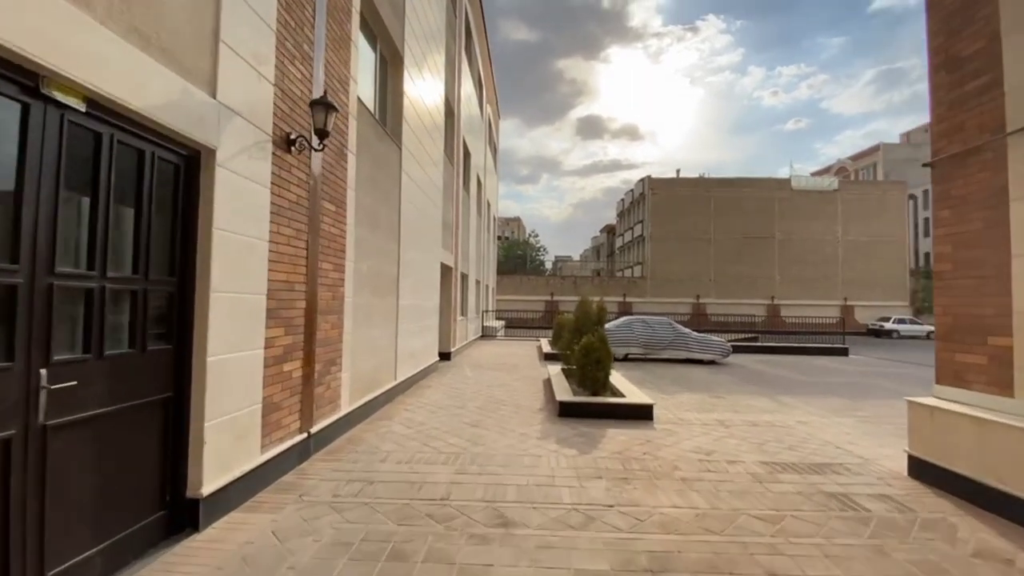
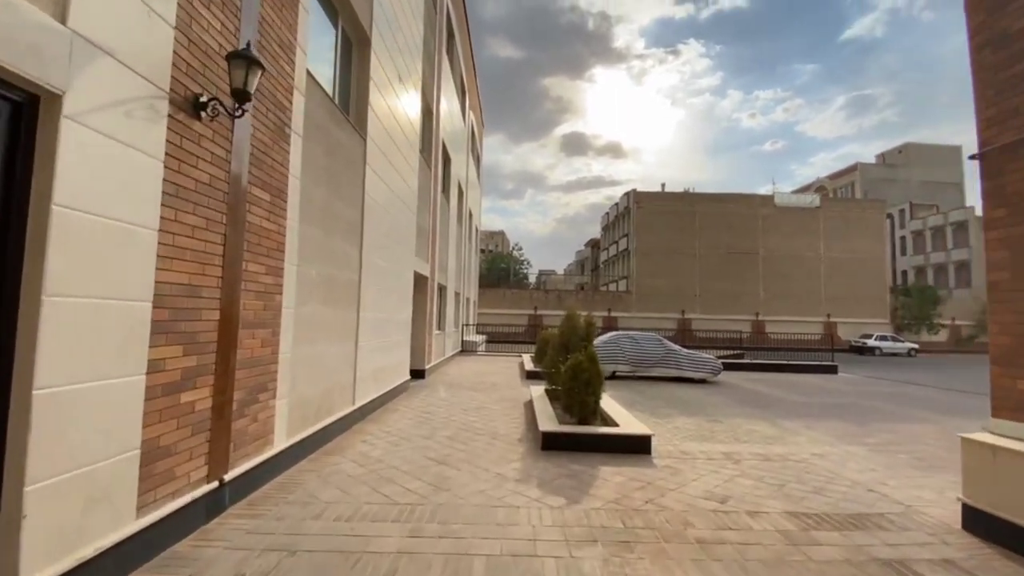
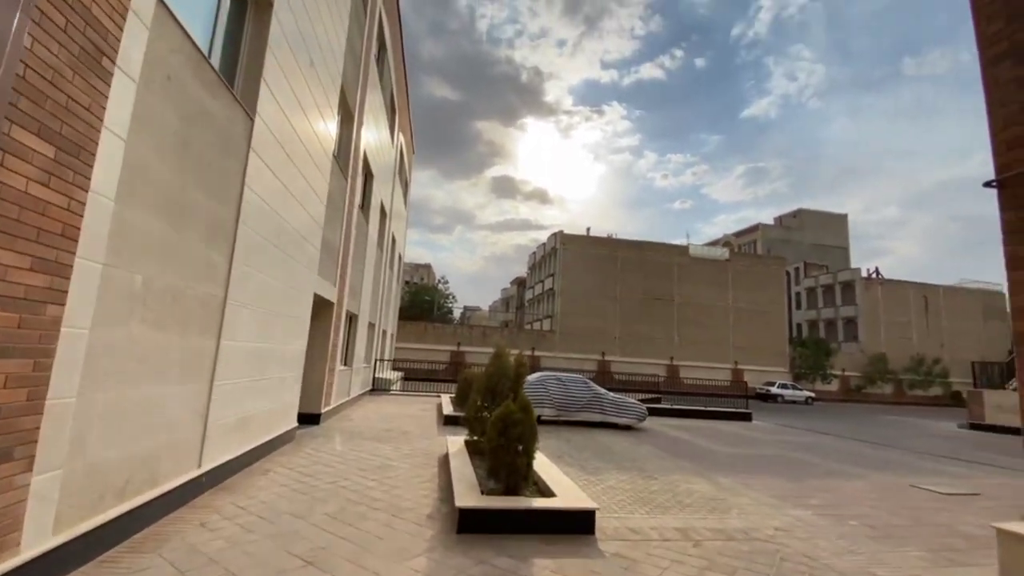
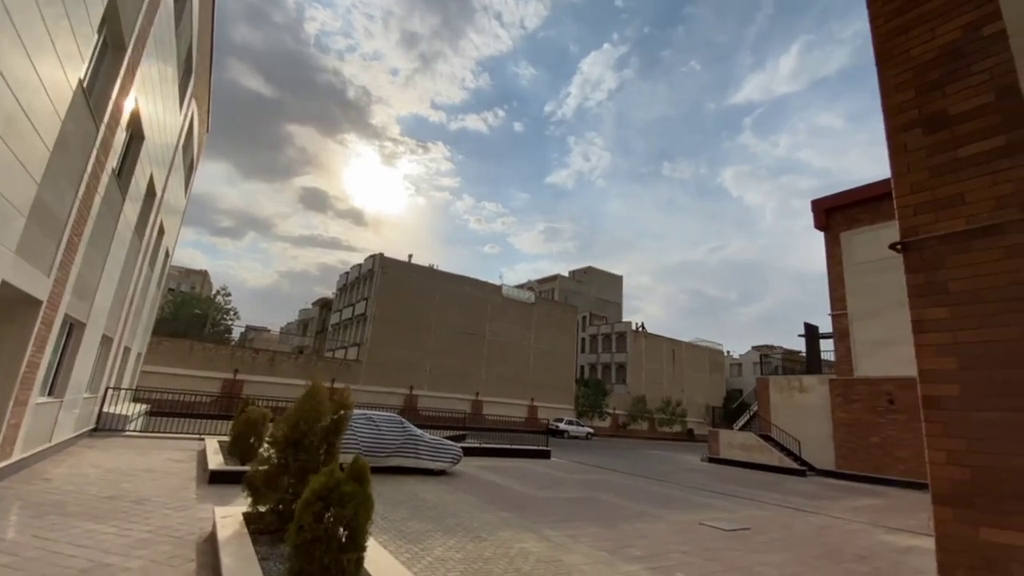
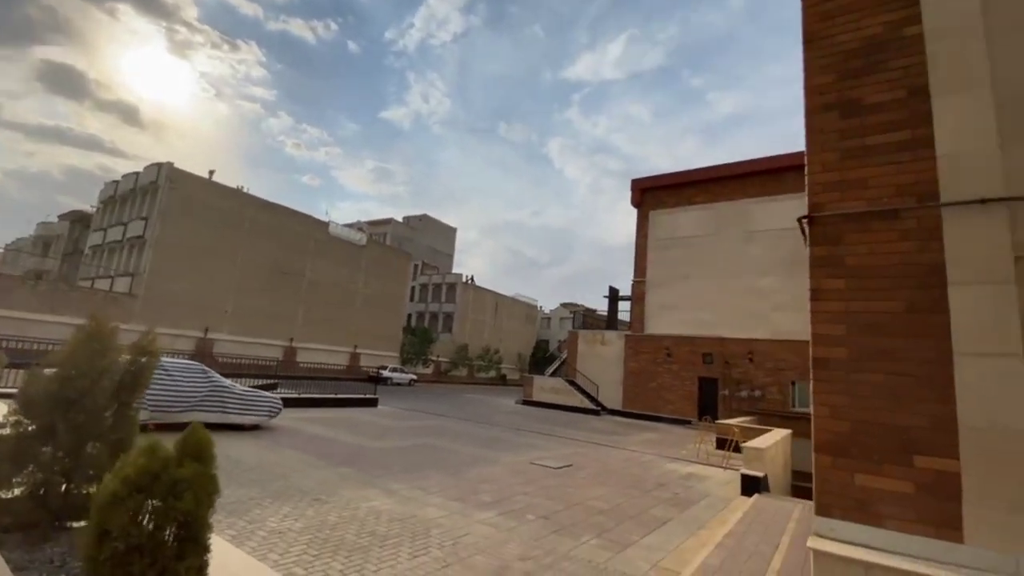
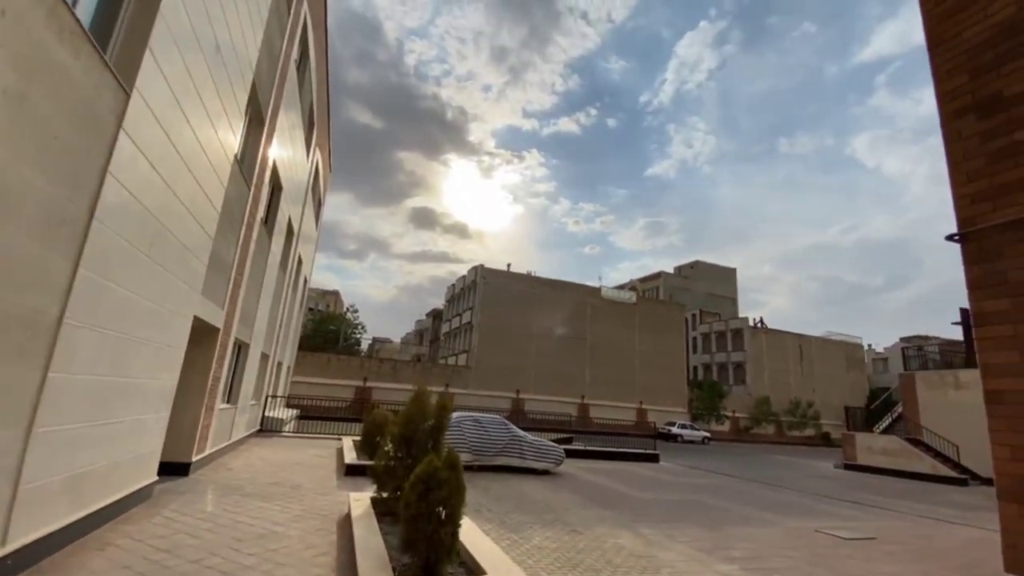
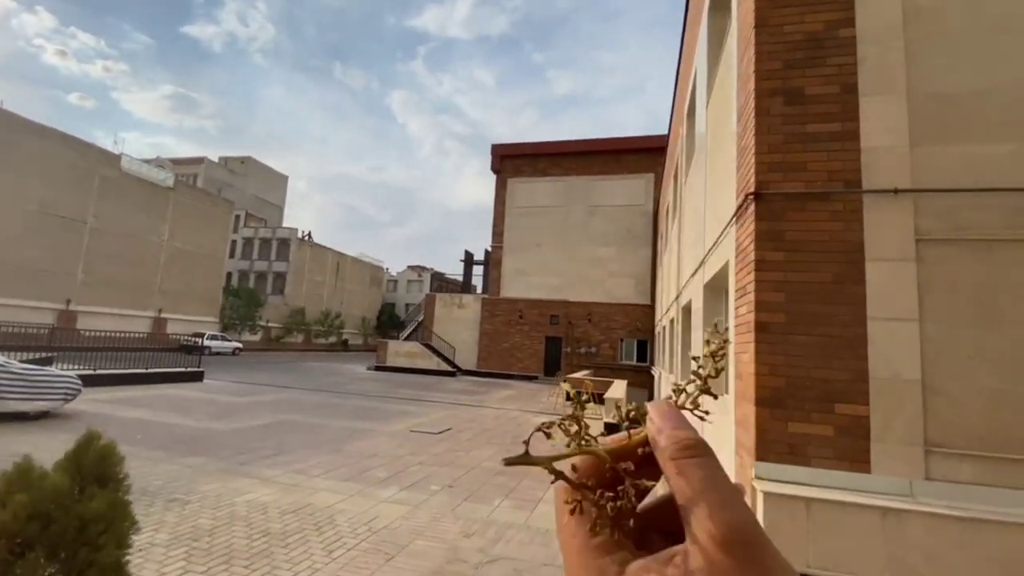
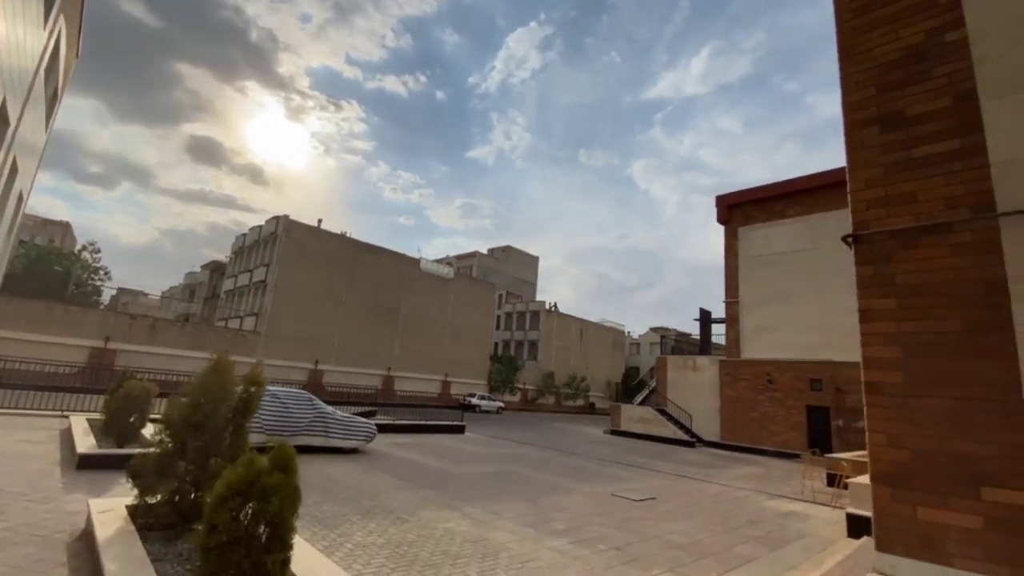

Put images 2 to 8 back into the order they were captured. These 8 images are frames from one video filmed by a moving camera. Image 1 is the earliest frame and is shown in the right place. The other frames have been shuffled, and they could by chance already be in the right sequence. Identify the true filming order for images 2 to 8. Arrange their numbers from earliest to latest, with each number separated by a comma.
2, 3, 6, 4, 8, 5, 7
